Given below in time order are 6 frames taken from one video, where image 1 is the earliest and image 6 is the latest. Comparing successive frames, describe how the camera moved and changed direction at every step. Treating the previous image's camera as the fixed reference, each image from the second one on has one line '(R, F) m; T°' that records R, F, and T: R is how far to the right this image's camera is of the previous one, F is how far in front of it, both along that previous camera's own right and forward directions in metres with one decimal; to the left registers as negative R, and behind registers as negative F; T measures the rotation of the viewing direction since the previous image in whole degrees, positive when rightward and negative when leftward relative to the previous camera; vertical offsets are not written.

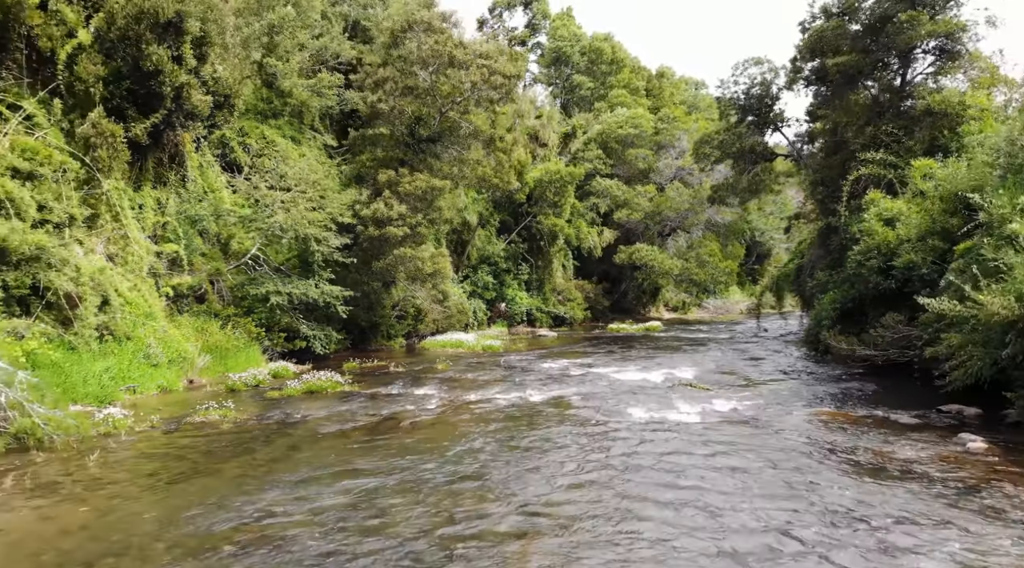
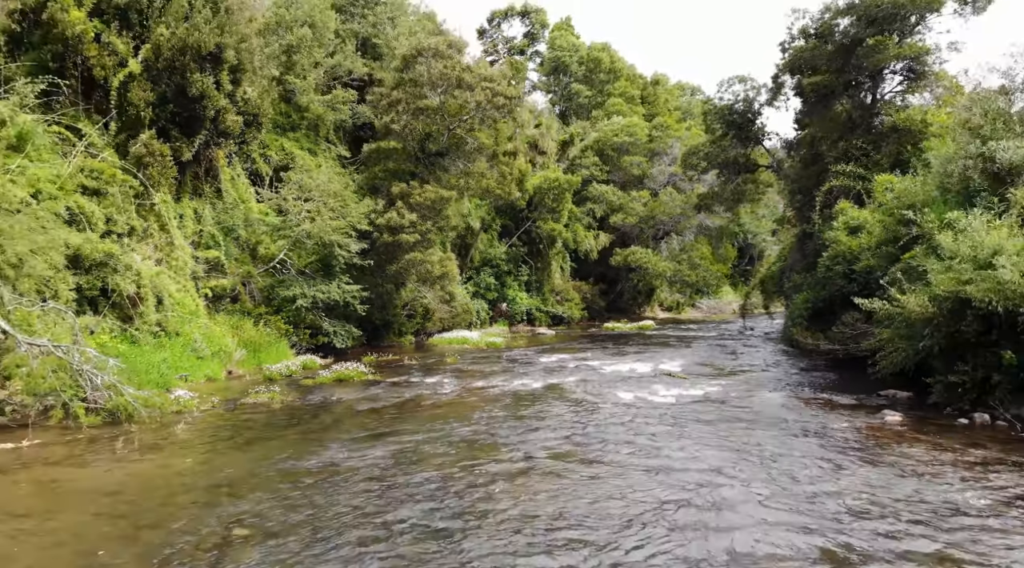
(-0.1, -2.4) m; 0°
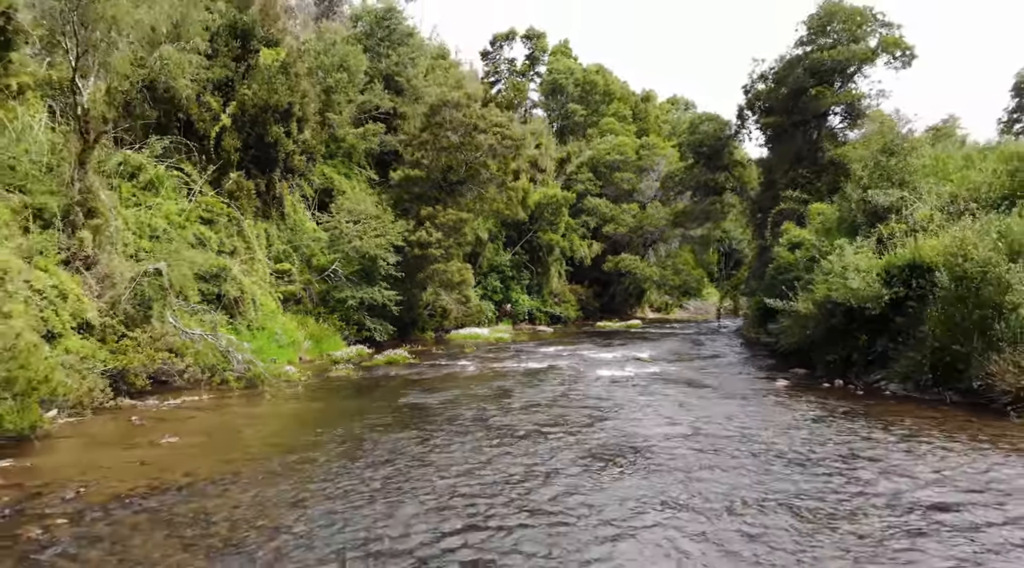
(-0.3, -6.1) m; 0°
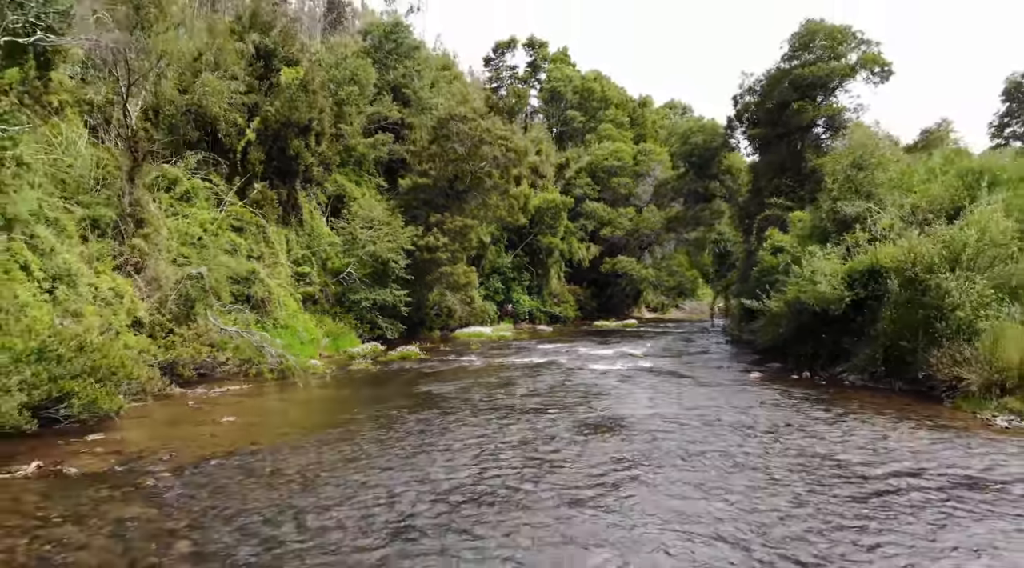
(-0.1, -2.3) m; 0°
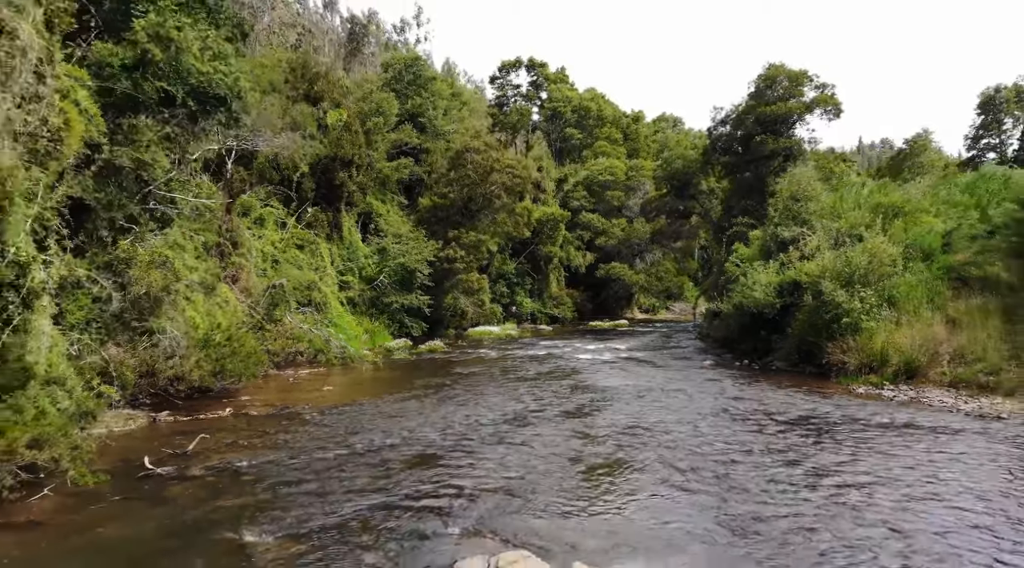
(-0.3, -6.5) m; 0°
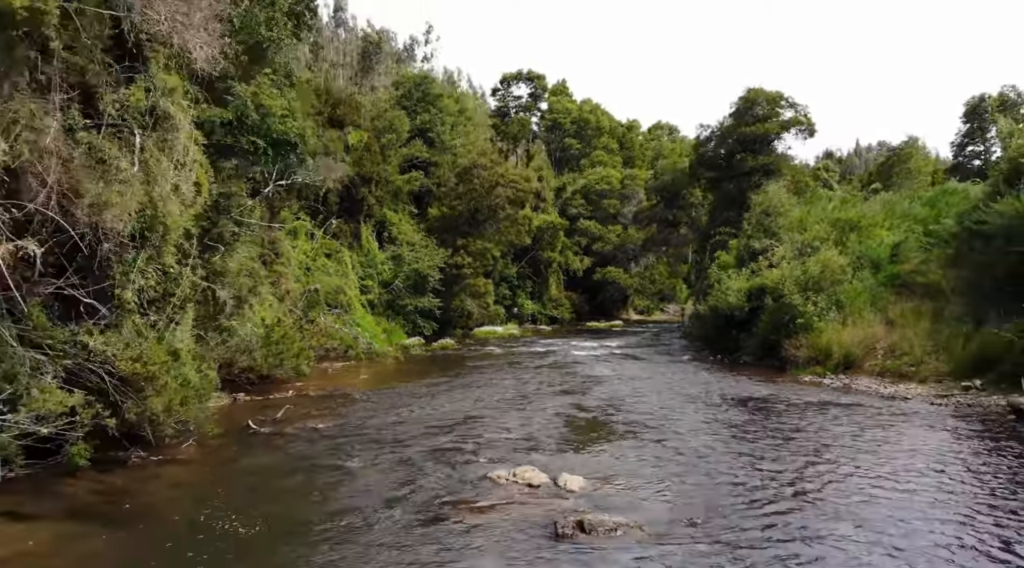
(-0.2, -4.3) m; 0°
